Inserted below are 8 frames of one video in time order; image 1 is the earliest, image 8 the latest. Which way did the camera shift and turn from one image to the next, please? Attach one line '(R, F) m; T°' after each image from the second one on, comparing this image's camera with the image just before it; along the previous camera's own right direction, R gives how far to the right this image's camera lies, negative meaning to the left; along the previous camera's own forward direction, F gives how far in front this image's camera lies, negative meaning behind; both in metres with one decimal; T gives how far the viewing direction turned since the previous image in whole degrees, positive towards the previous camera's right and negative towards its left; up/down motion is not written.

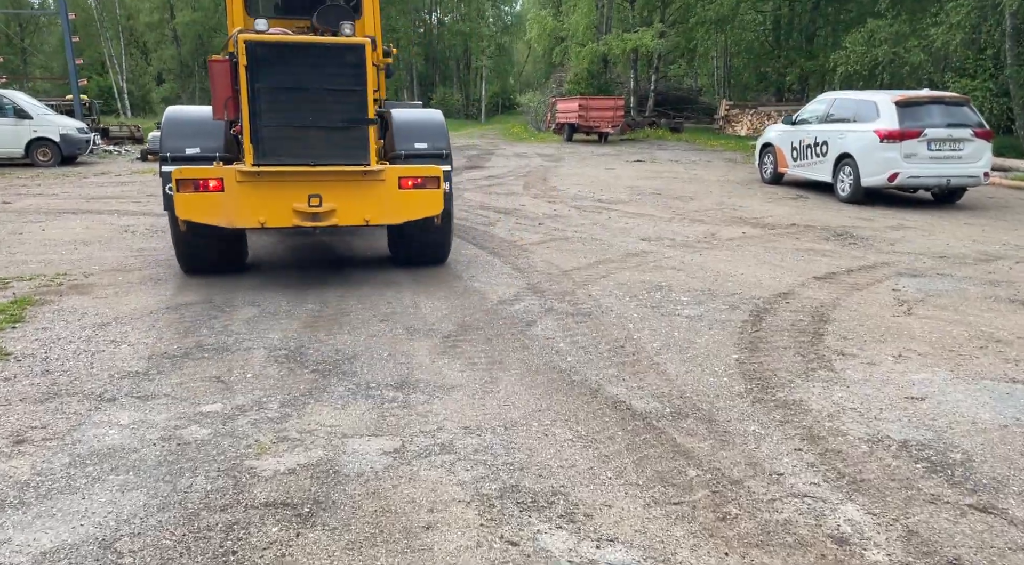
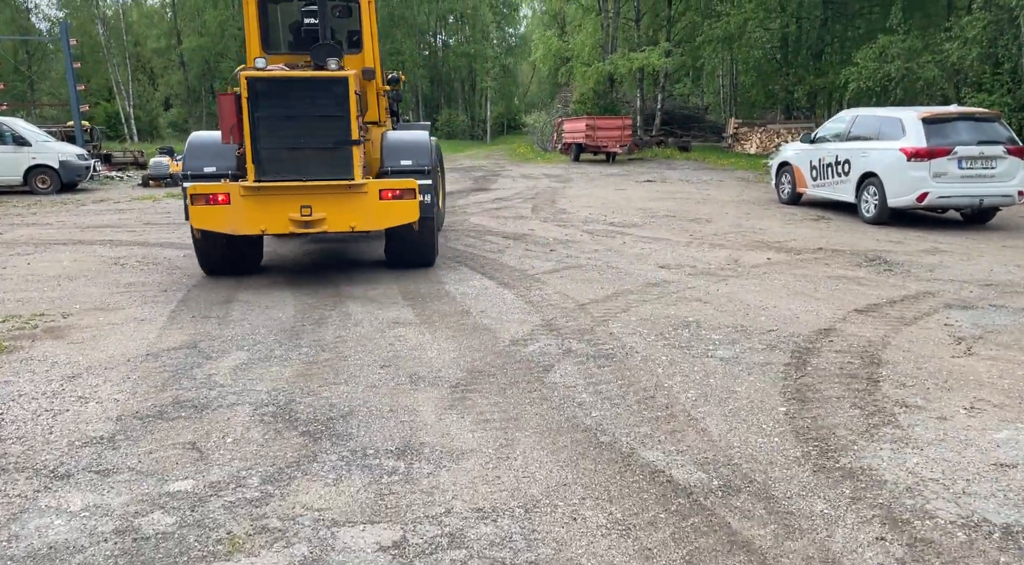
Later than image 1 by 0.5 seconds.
(0.0, +0.6) m; 0°
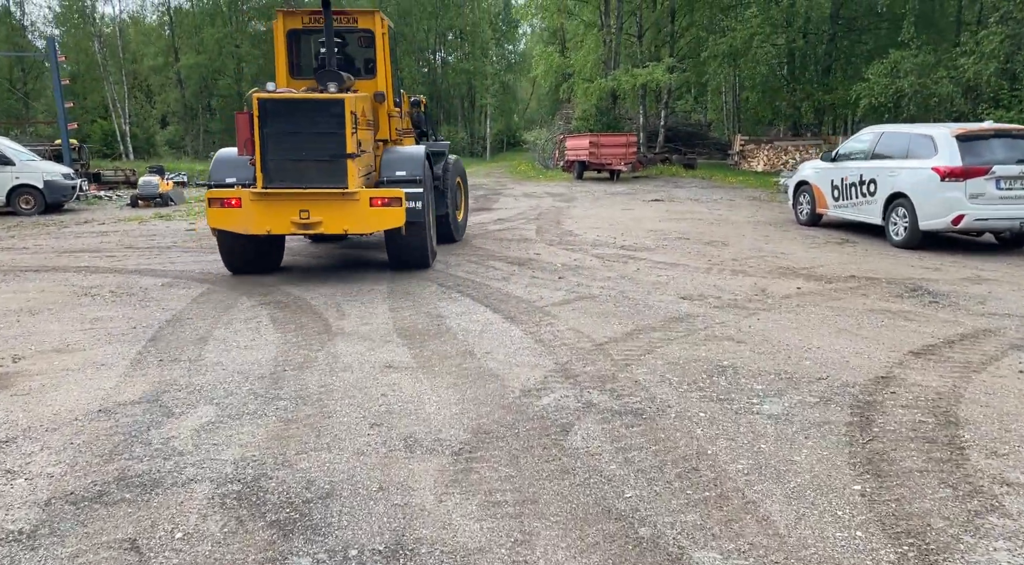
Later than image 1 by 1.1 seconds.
(-0.1, +0.8) m; 0°
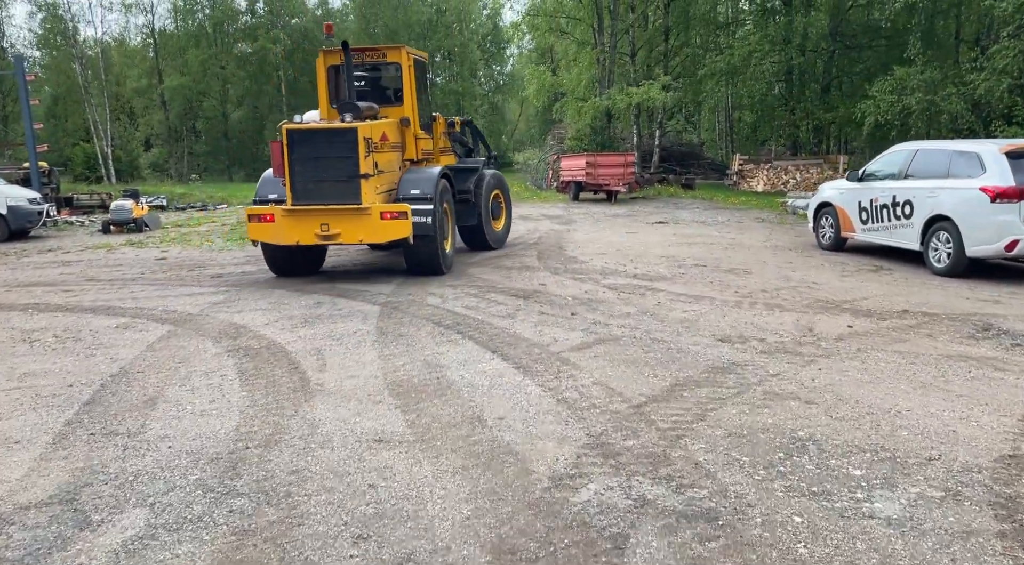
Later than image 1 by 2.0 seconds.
(-0.2, +1.1) m; +1°
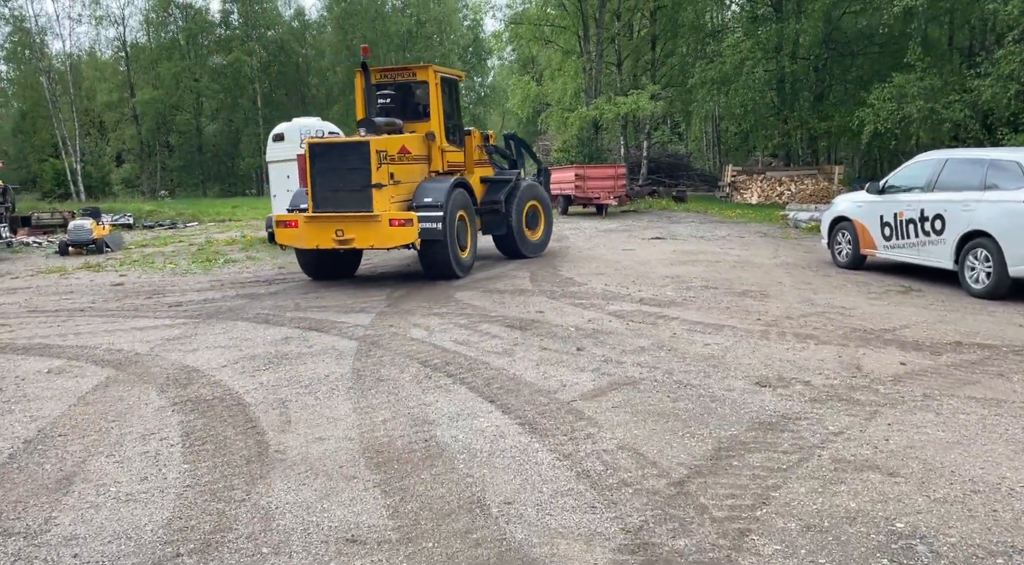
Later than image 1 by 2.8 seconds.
(-0.1, +1.0) m; +1°
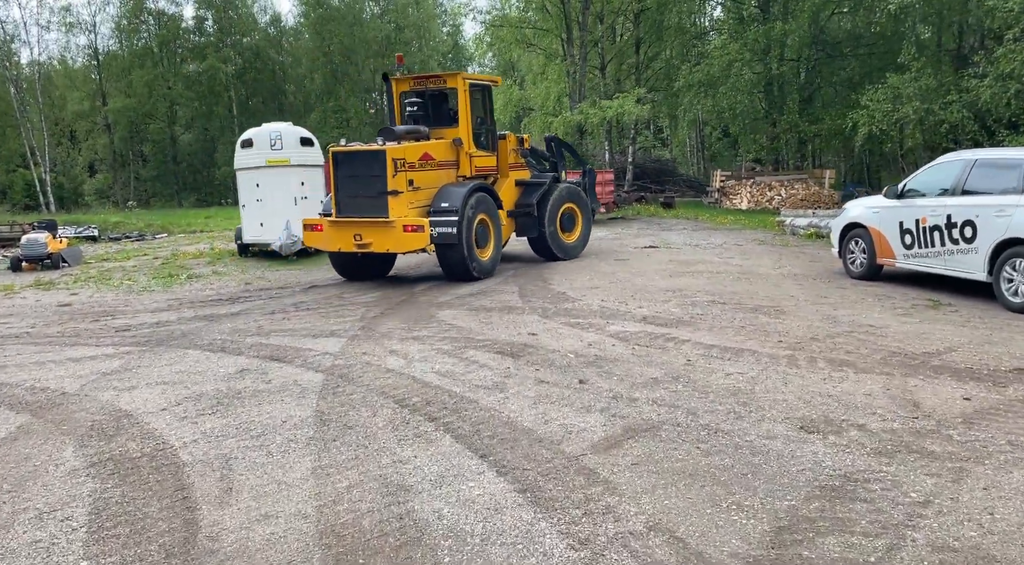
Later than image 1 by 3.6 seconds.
(-0.1, +1.0) m; +1°
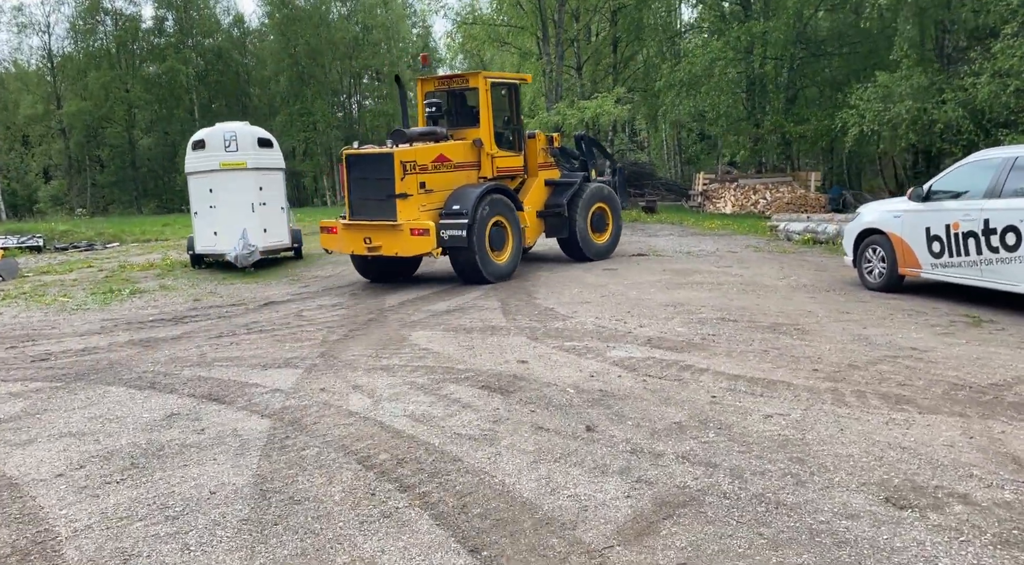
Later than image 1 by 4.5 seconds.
(-0.1, +1.2) m; +2°
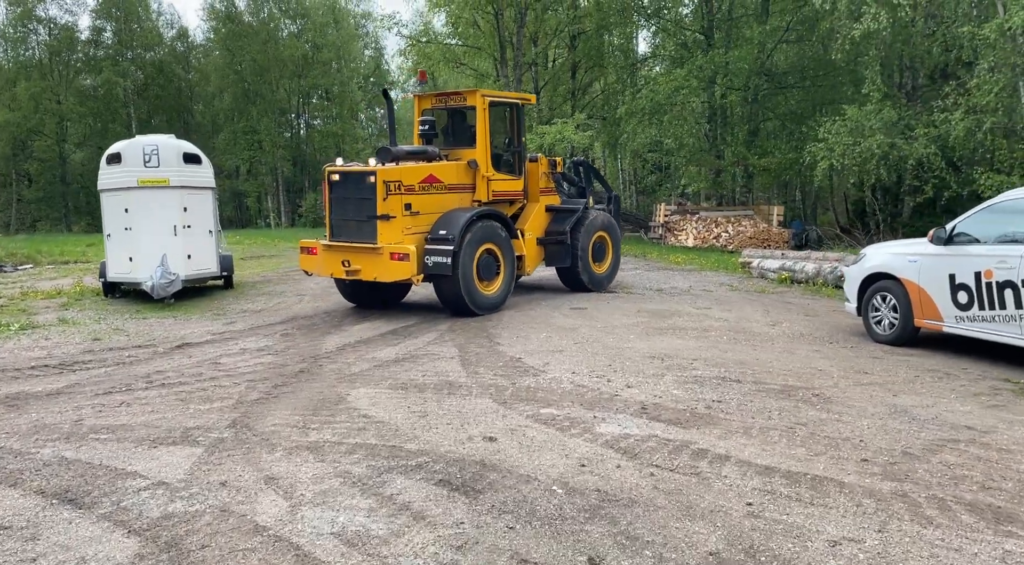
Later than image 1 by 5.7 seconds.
(-0.1, +1.5) m; +3°
